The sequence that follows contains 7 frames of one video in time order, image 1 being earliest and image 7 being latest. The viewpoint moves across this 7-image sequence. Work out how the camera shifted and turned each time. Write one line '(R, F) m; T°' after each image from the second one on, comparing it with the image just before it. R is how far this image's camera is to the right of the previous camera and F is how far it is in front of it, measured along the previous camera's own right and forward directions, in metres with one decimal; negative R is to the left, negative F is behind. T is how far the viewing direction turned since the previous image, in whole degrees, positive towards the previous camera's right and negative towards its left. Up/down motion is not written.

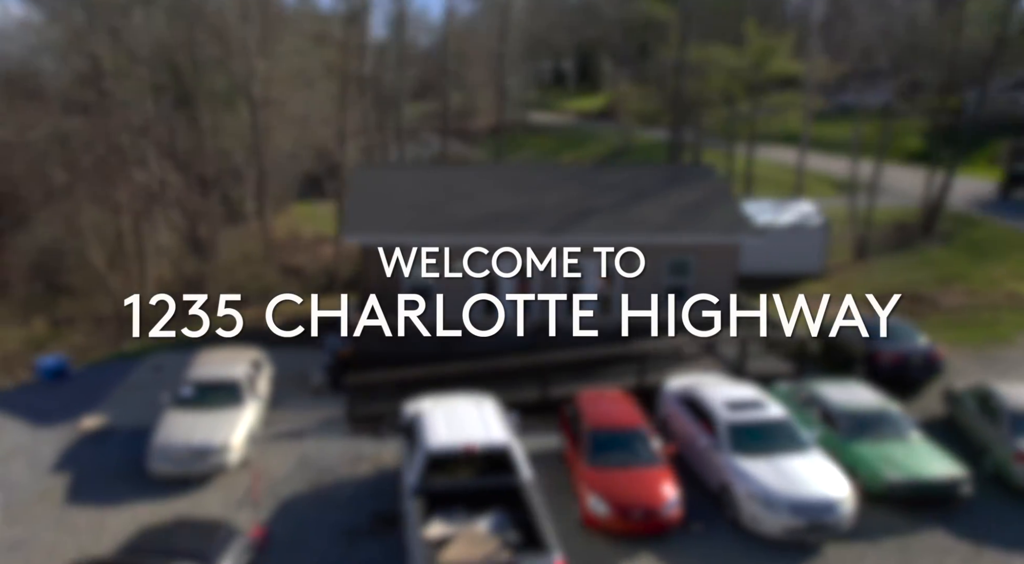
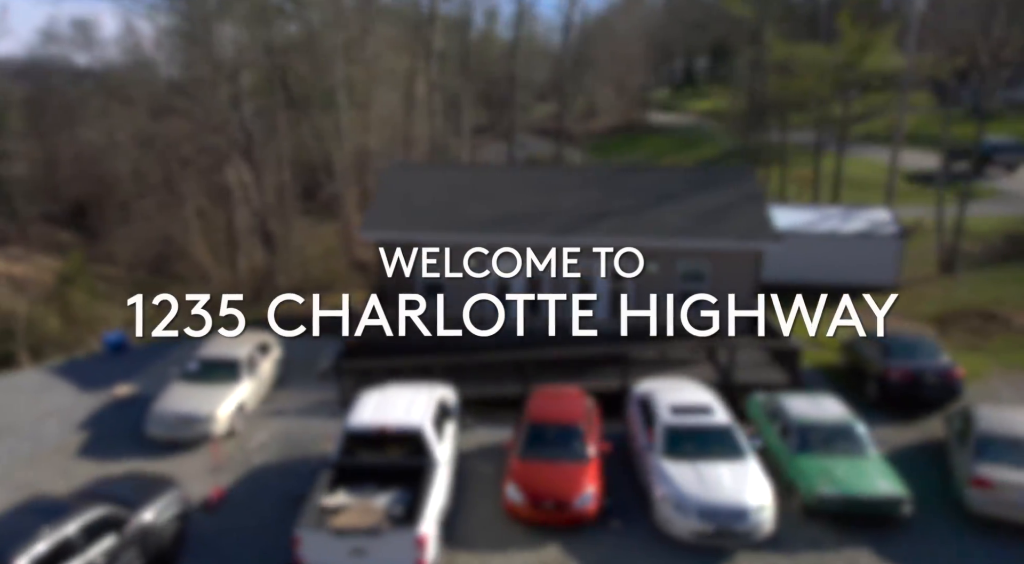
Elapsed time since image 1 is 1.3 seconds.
(+2.6, -0.3) m; -9°
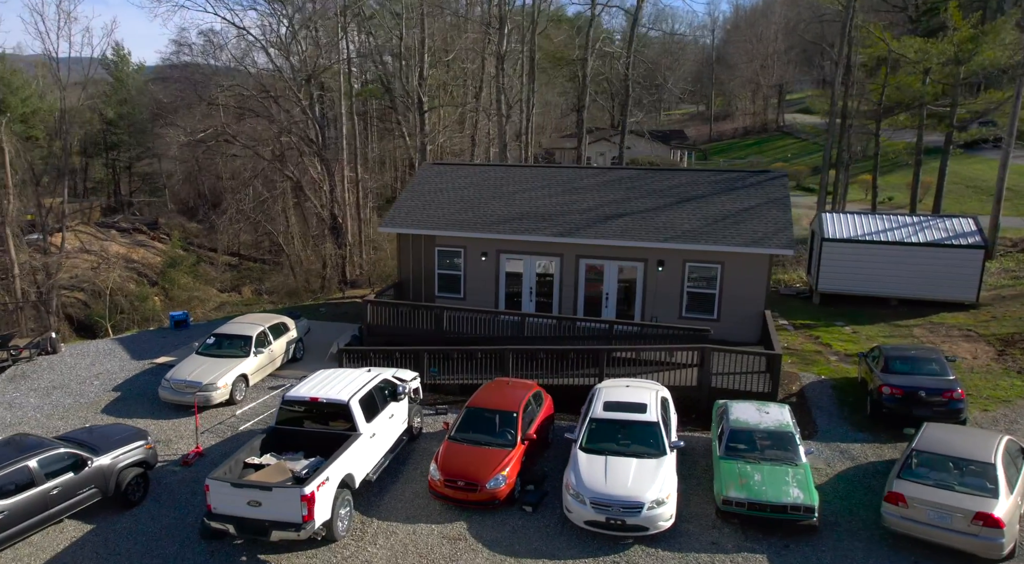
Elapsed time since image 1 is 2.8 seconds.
(+2.8, -0.3) m; -10°
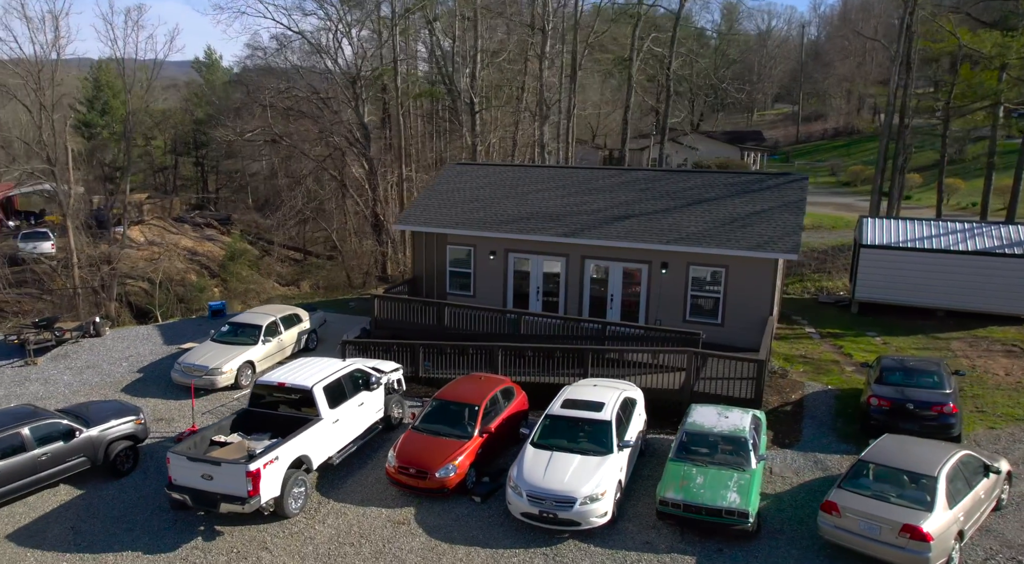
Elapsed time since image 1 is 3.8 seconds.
(+1.8, -0.2) m; -6°
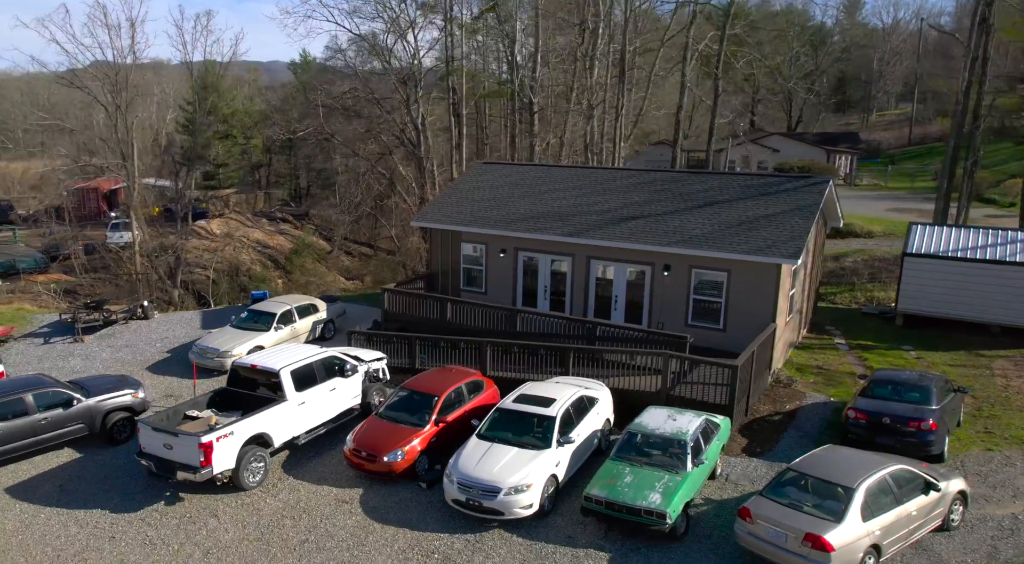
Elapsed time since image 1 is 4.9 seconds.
(+2.1, -0.2) m; -7°
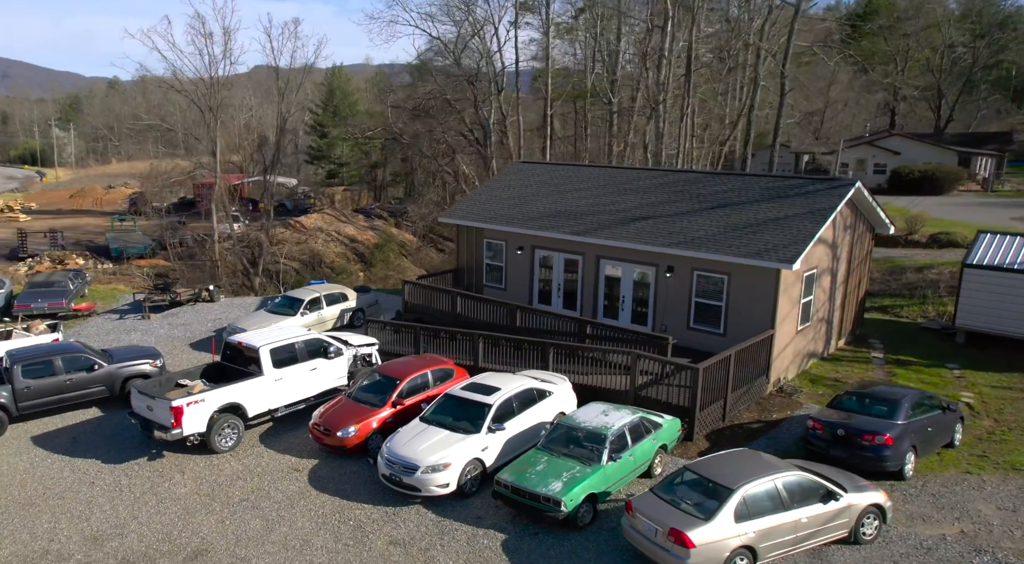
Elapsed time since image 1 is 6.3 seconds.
(+2.8, -0.3) m; -10°
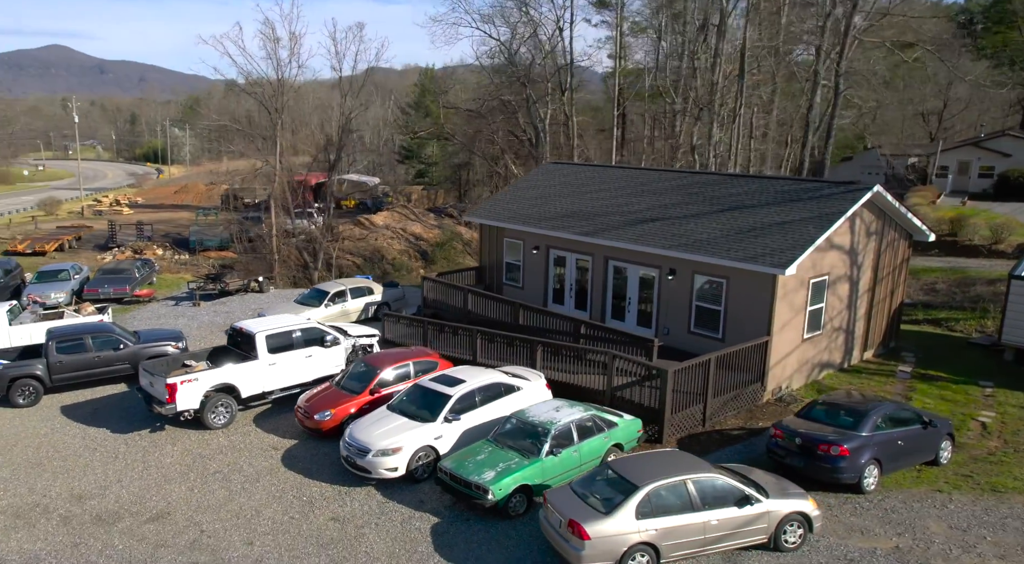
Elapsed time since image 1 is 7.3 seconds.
(+2.2, -0.3) m; -7°
